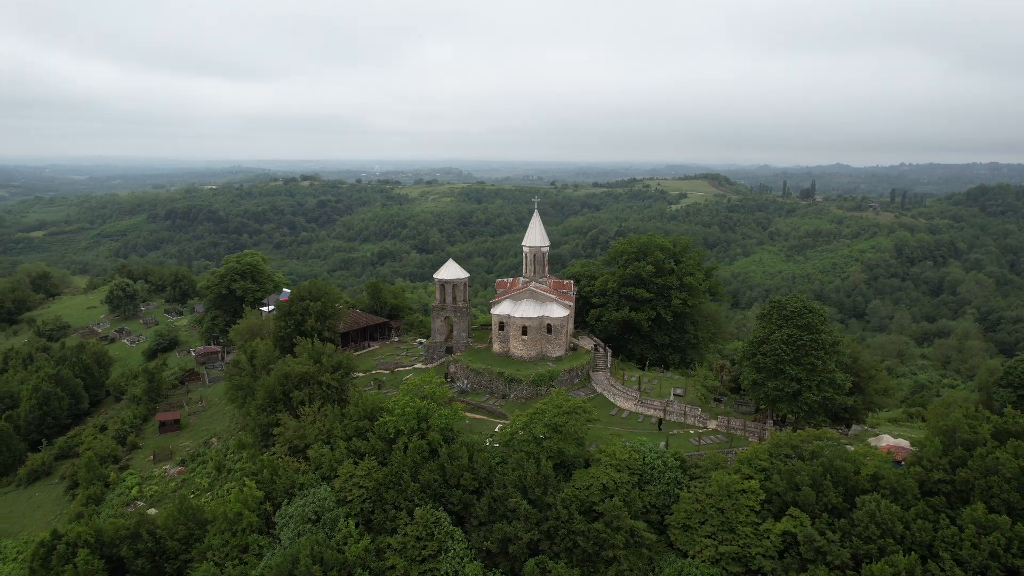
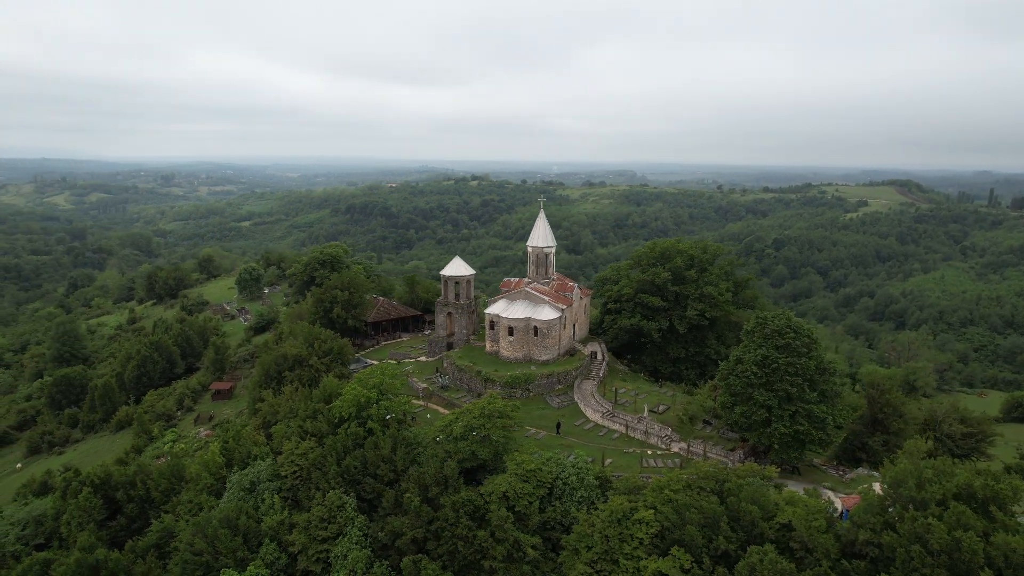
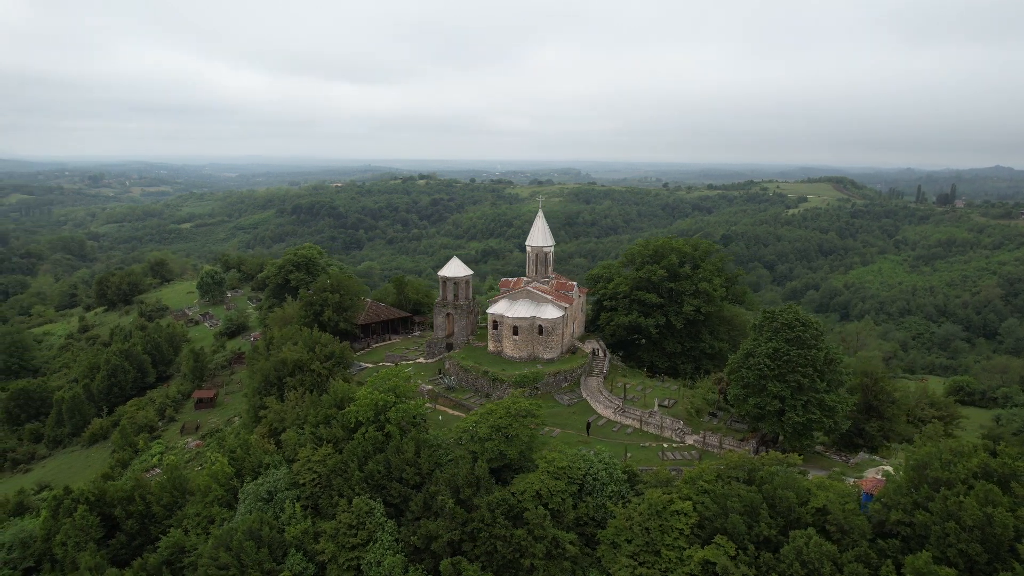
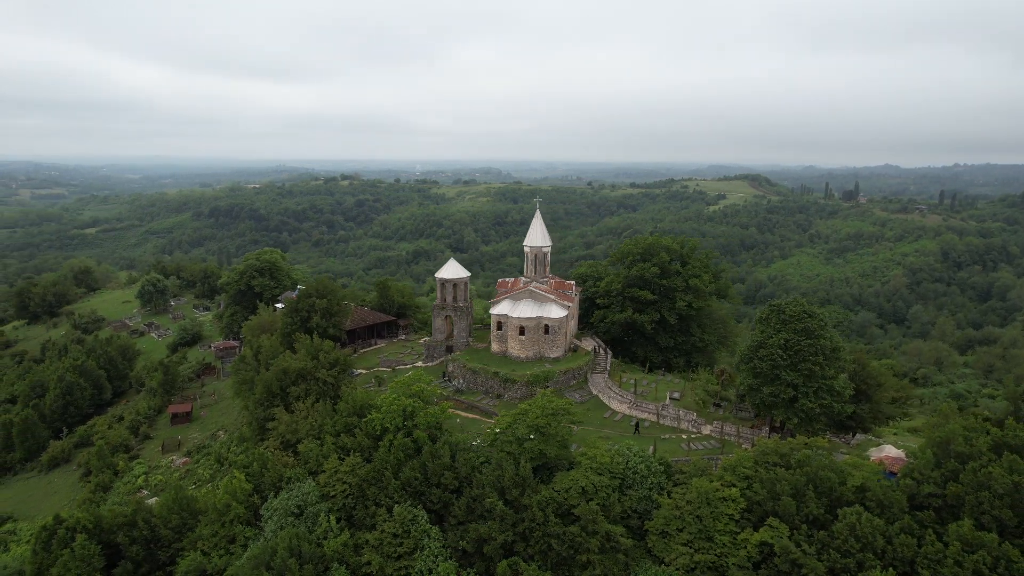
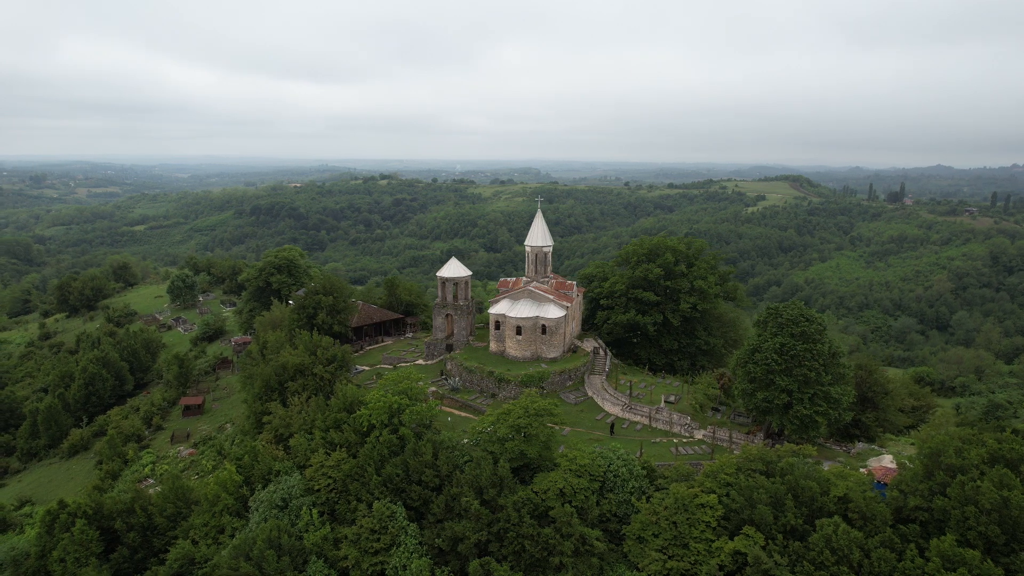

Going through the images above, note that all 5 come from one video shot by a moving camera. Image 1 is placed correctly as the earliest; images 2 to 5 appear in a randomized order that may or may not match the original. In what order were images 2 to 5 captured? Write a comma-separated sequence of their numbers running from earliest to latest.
4, 5, 3, 2
